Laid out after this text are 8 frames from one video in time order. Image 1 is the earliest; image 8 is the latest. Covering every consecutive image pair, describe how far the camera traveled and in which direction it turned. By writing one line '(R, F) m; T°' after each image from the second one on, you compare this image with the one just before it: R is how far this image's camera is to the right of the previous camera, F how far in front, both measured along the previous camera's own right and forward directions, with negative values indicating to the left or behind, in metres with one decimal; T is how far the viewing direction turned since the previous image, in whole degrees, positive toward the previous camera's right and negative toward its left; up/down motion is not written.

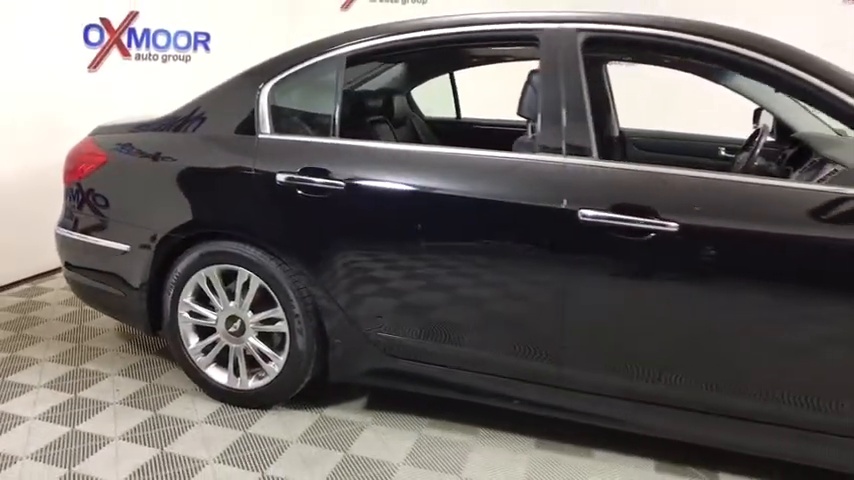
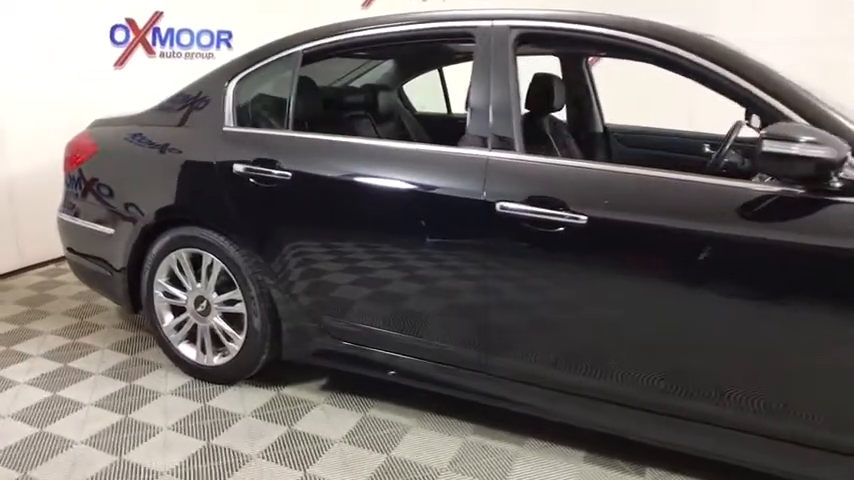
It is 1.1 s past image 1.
(+0.4, -0.1) m; -5°
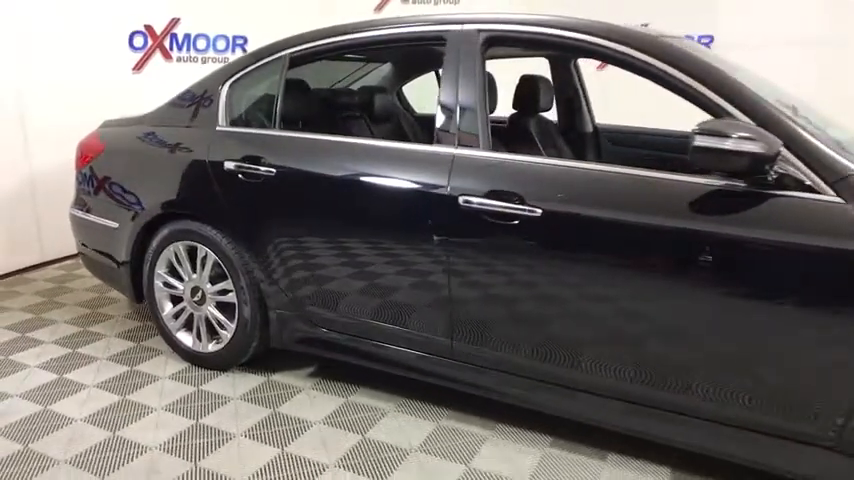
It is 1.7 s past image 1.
(+0.2, -0.1) m; -3°
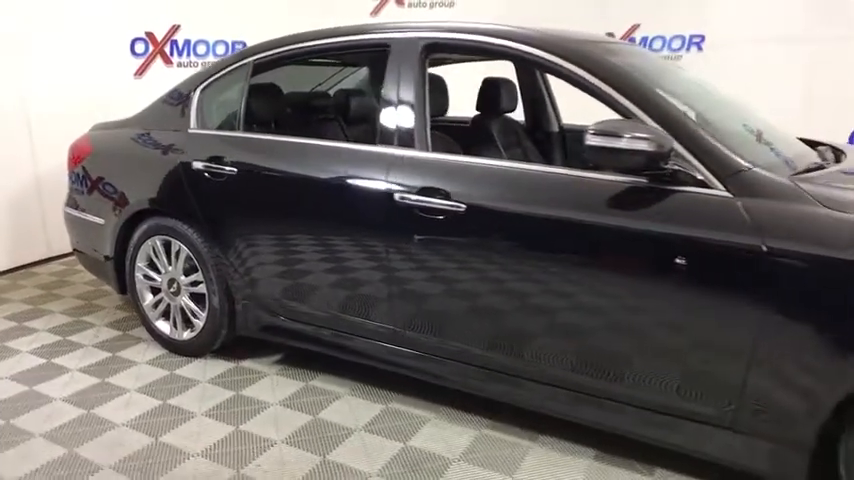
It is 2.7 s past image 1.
(+0.3, -0.1) m; -2°
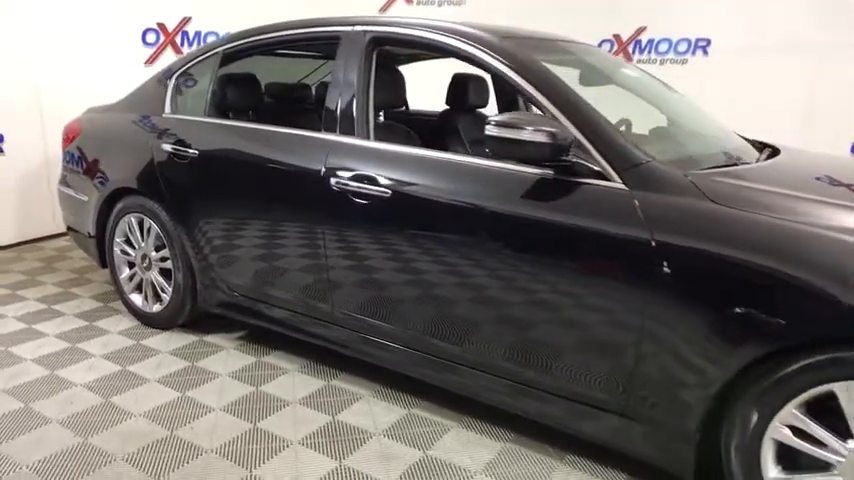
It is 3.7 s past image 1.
(+0.3, -0.1) m; -3°
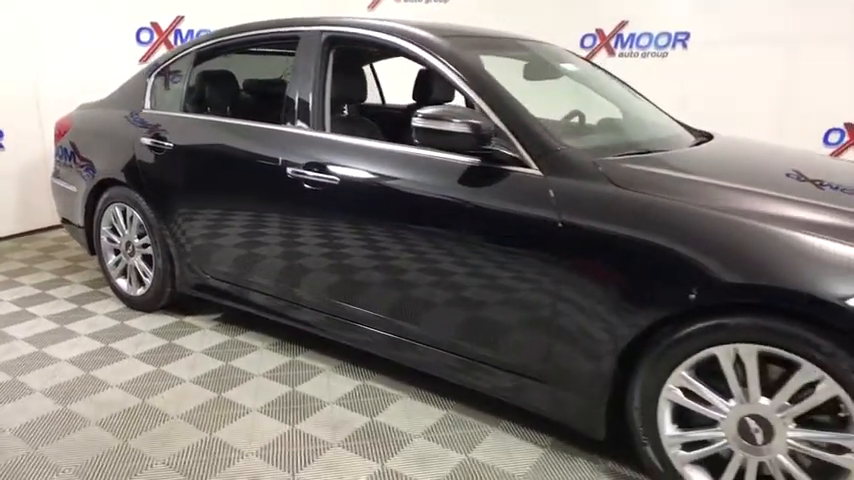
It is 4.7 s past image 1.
(-0.2, 0.0) m; +4°
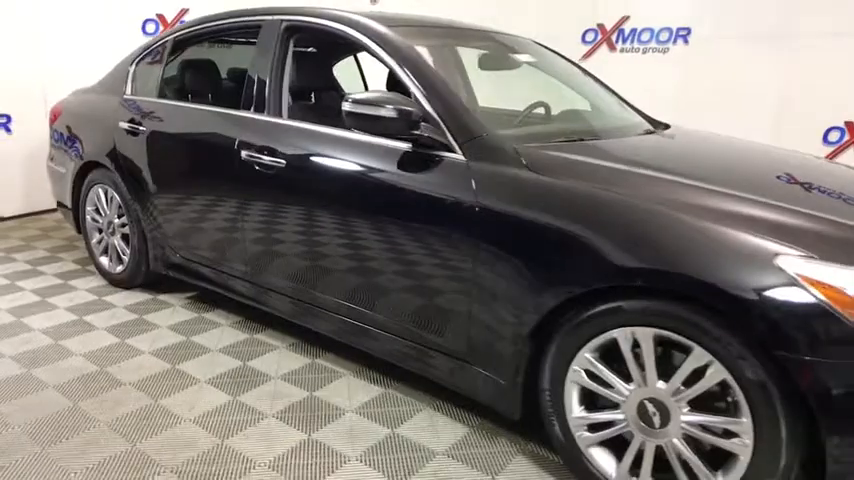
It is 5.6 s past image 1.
(+0.3, -0.1) m; -3°
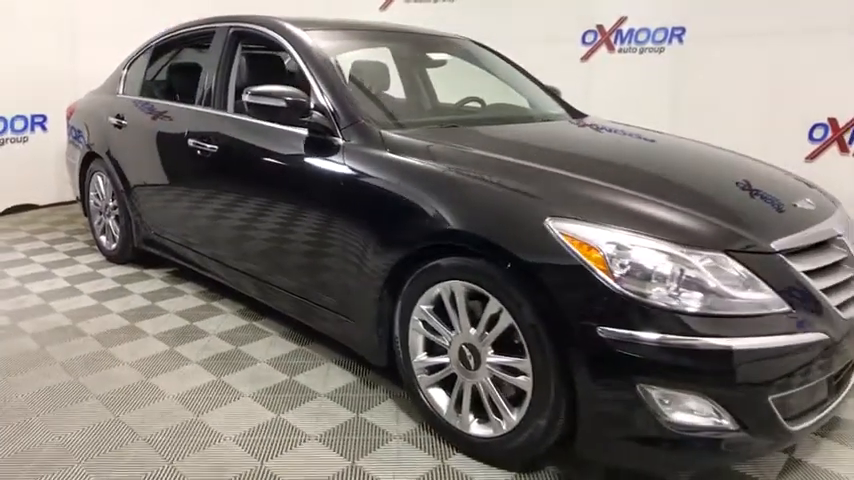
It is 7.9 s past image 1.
(+0.6, -0.3) m; -6°
